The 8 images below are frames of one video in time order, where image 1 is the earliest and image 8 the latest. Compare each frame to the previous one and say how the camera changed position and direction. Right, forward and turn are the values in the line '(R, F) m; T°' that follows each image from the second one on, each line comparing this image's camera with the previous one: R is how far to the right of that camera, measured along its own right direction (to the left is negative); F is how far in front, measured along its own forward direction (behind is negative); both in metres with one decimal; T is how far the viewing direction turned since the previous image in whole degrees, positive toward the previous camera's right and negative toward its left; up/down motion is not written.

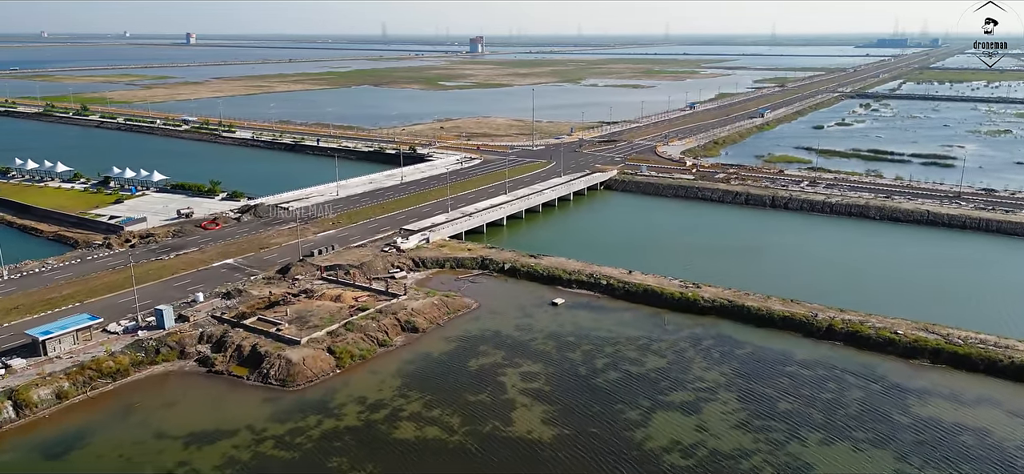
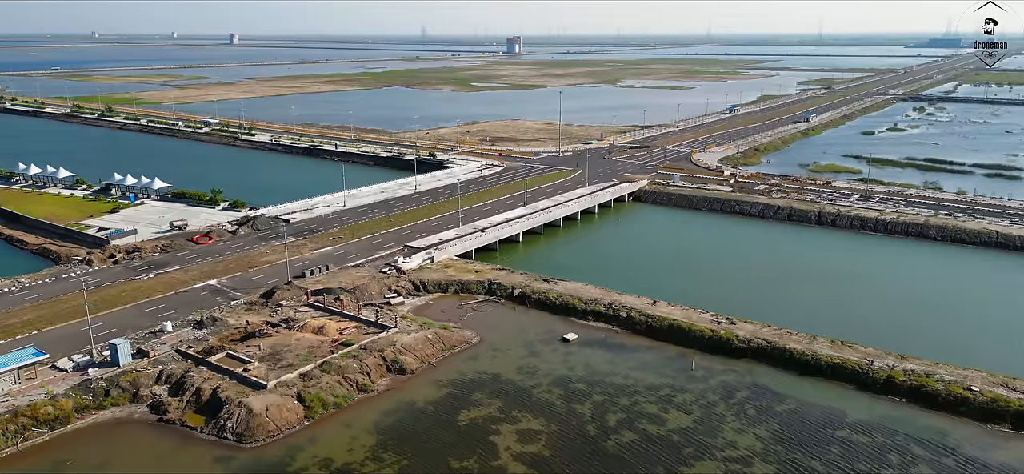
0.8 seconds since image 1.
(+1.3, +4.4) m; -3°
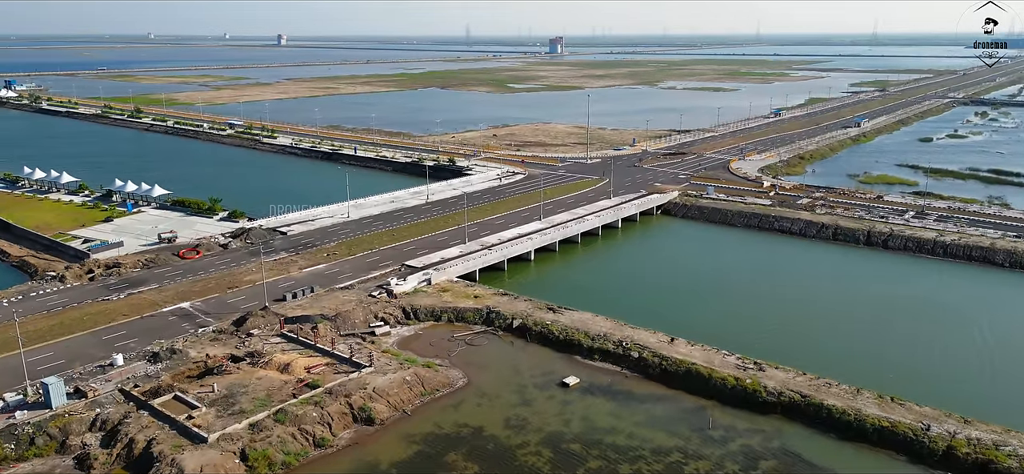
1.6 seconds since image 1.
(+1.9, +4.2) m; -3°
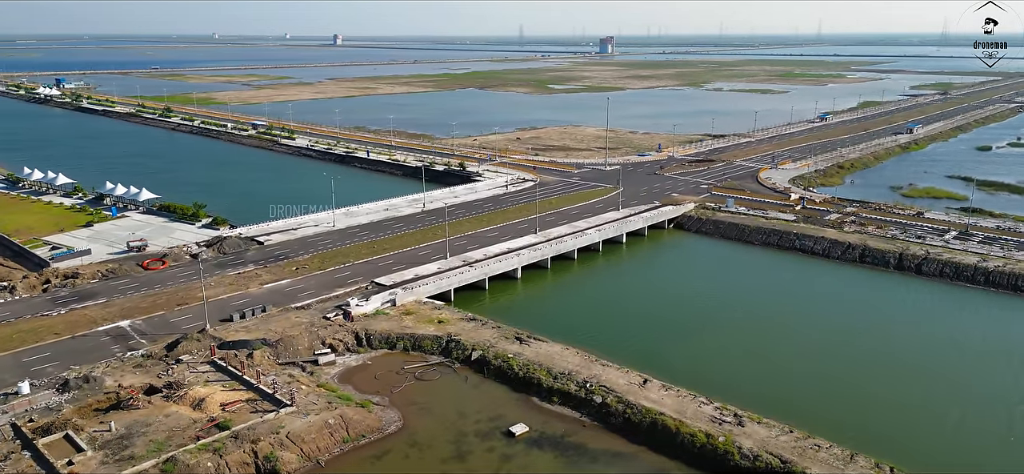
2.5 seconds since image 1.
(+3.6, +3.7) m; -4°
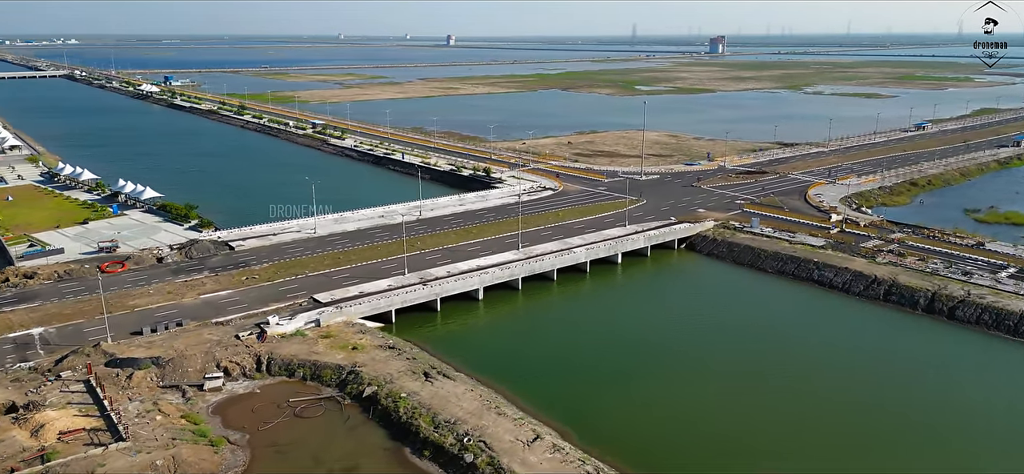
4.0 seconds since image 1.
(+7.2, +4.1) m; -8°
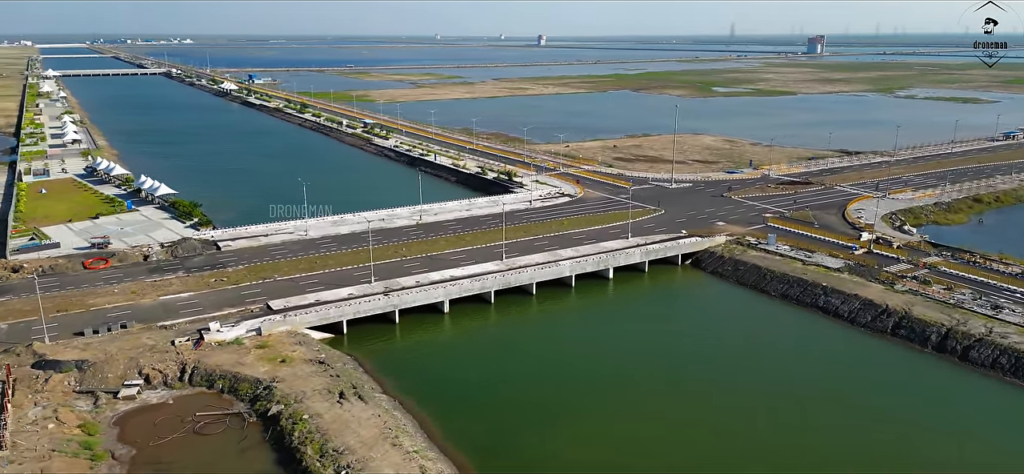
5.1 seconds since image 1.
(+5.7, +2.5) m; -7°
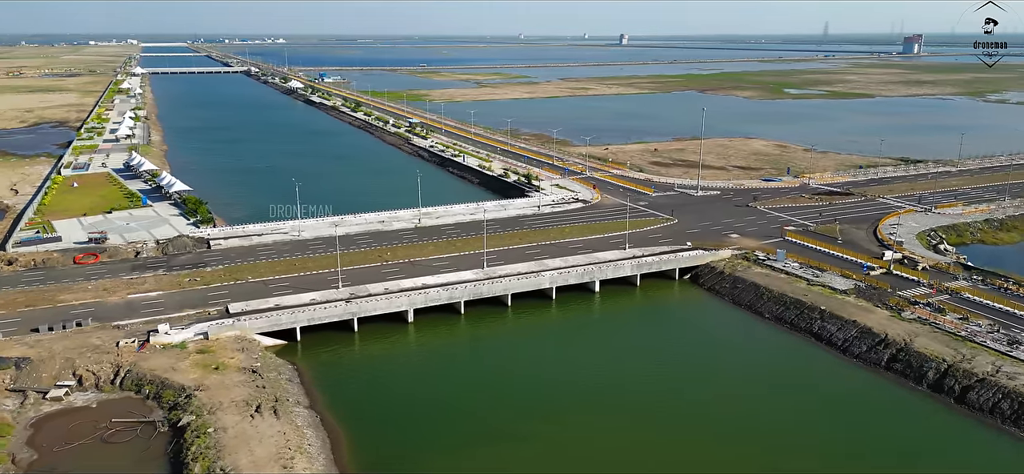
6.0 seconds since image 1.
(+5.0, +2.0) m; -6°
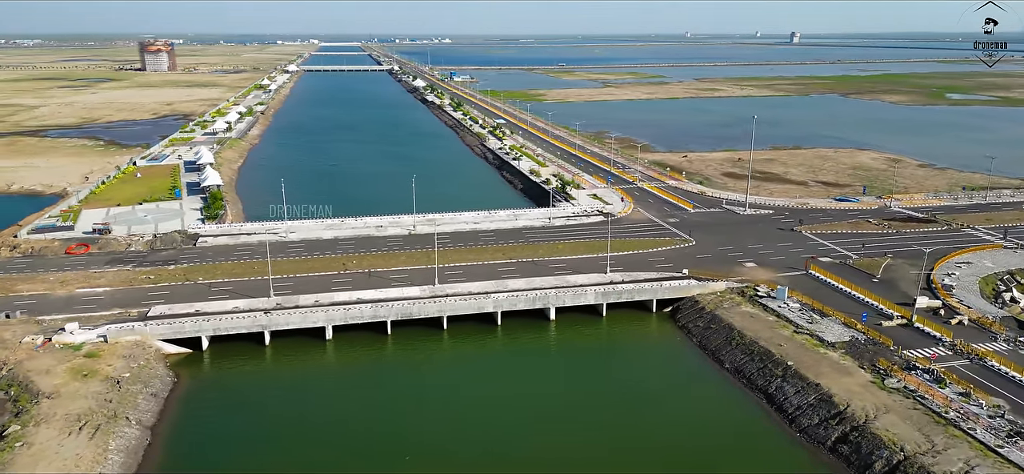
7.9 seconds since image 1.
(+9.4, +4.5) m; -12°
